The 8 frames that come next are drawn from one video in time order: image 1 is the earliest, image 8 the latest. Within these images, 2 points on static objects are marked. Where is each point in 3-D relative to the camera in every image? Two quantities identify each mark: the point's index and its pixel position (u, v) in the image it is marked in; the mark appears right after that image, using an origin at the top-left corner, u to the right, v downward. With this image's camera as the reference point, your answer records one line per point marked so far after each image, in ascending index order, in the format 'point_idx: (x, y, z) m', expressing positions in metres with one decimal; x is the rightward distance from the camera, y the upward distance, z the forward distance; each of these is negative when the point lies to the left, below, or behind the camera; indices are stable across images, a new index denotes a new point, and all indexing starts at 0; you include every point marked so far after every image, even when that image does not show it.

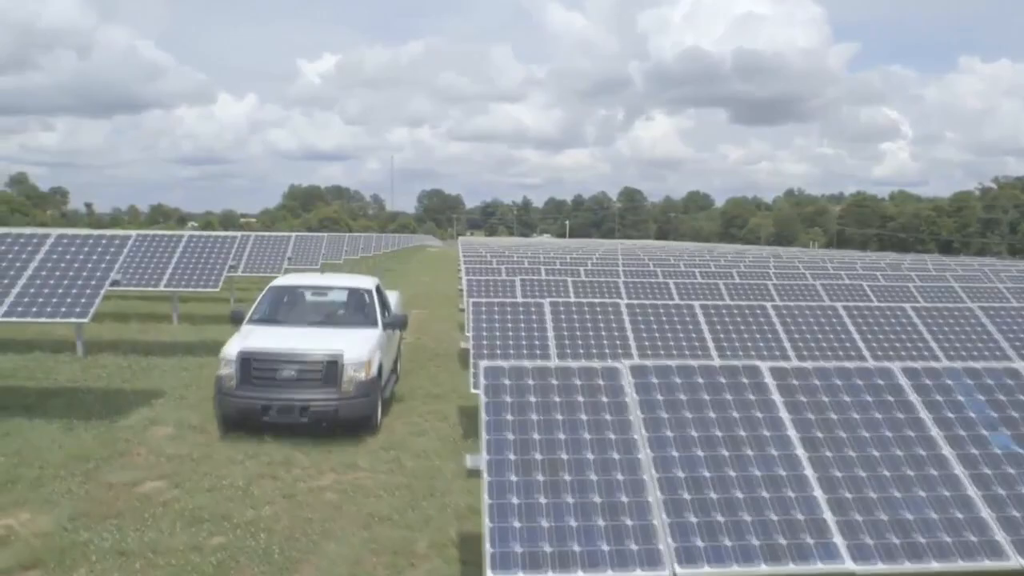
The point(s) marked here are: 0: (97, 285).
0: (-4.5, 0.0, +9.3) m
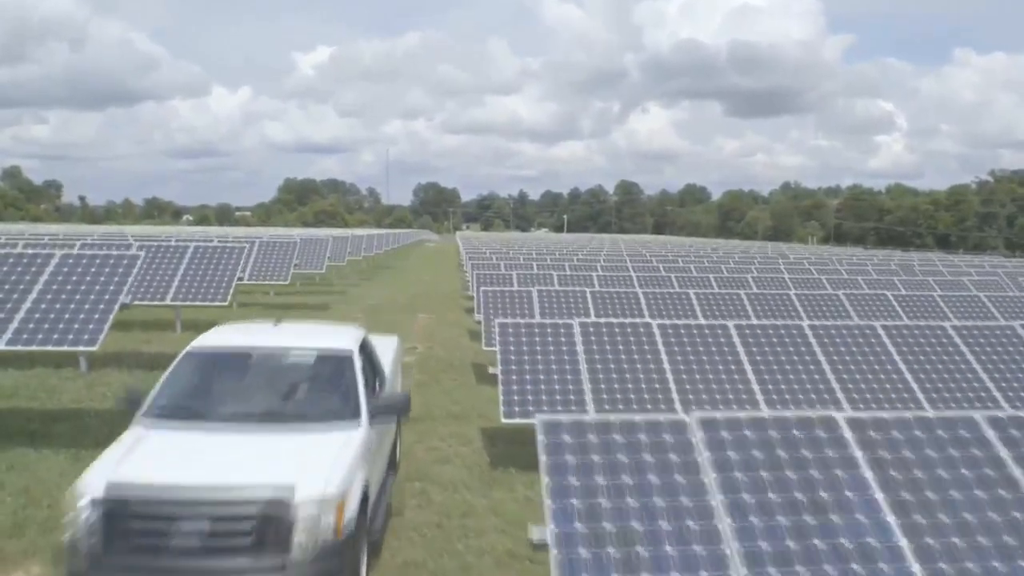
0: (-4.2, -0.2, +8.9) m
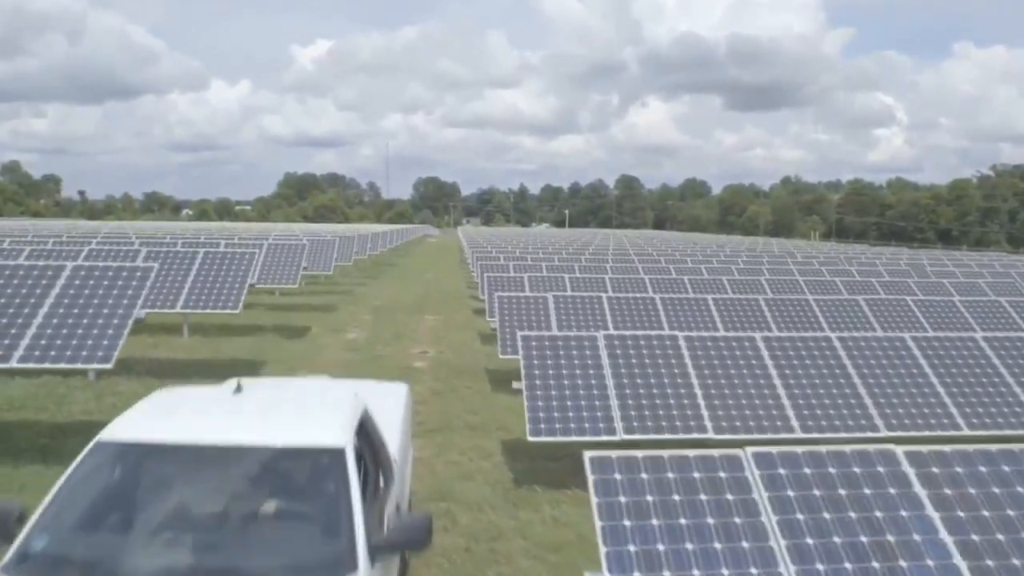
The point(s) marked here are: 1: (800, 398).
0: (-3.9, -0.3, +8.6) m
1: (+3.1, -1.2, +9.2) m
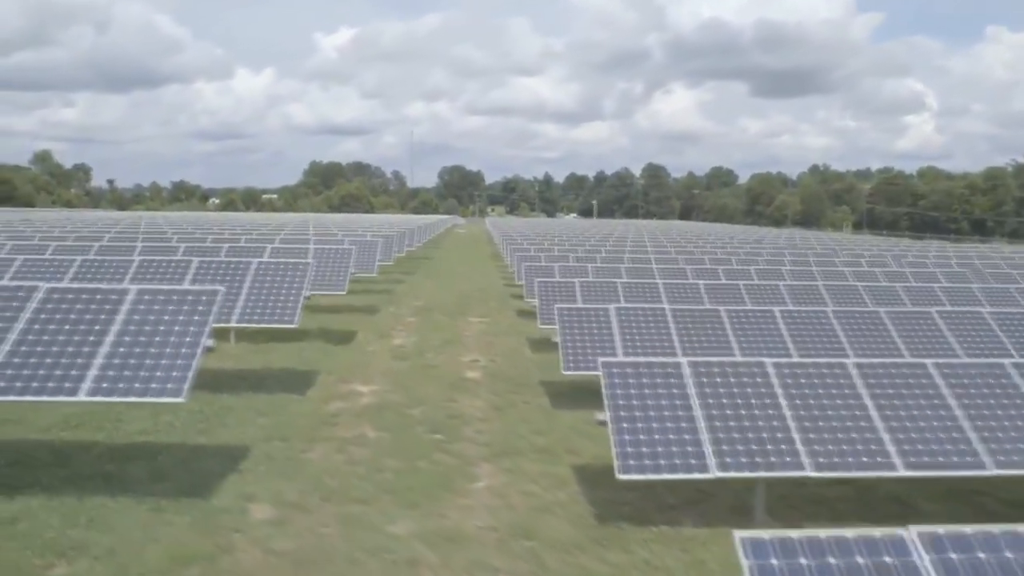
0: (-3.1, -0.6, +8.3) m
1: (+3.9, -1.5, +8.6) m
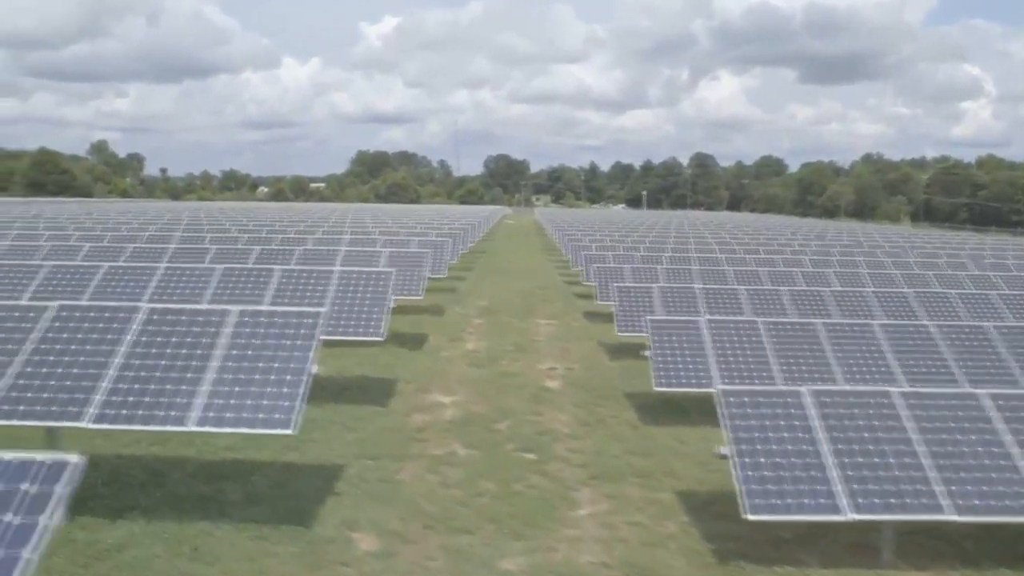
0: (-2.0, -0.8, +8.0) m
1: (+5.0, -1.7, +8.0) m
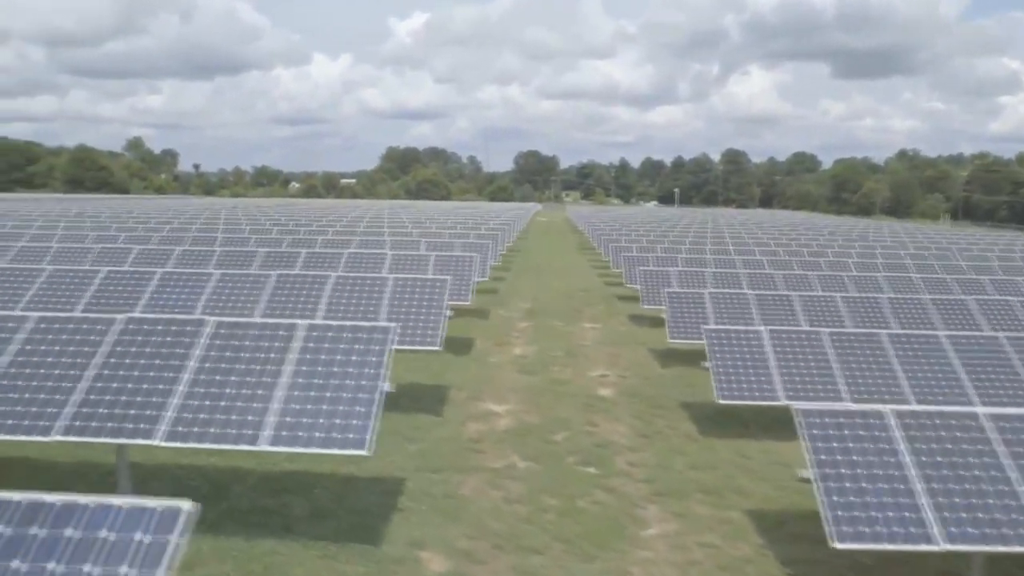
0: (-1.3, -1.0, +7.8) m
1: (+5.7, -1.9, +7.6) m
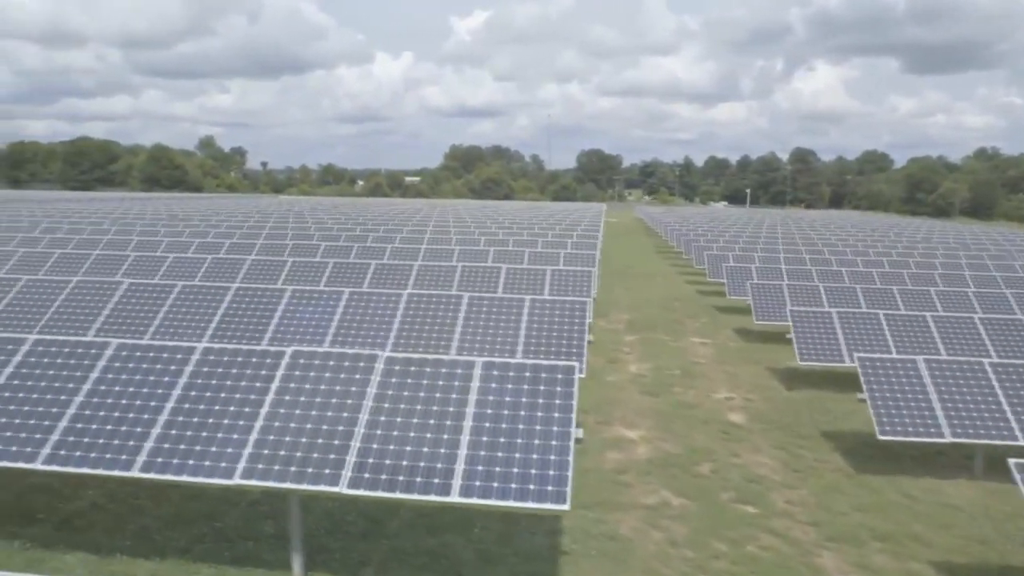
0: (+0.4, -1.3, +7.4) m
1: (+7.4, -2.3, +6.7) m
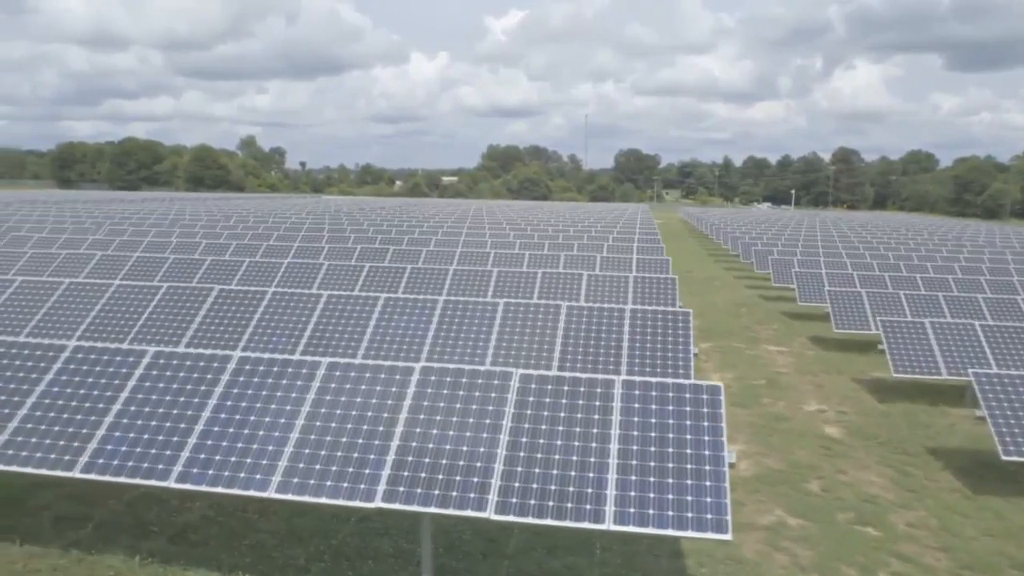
0: (+1.6, -1.5, +7.1) m
1: (+8.6, -2.5, +6.2) m
